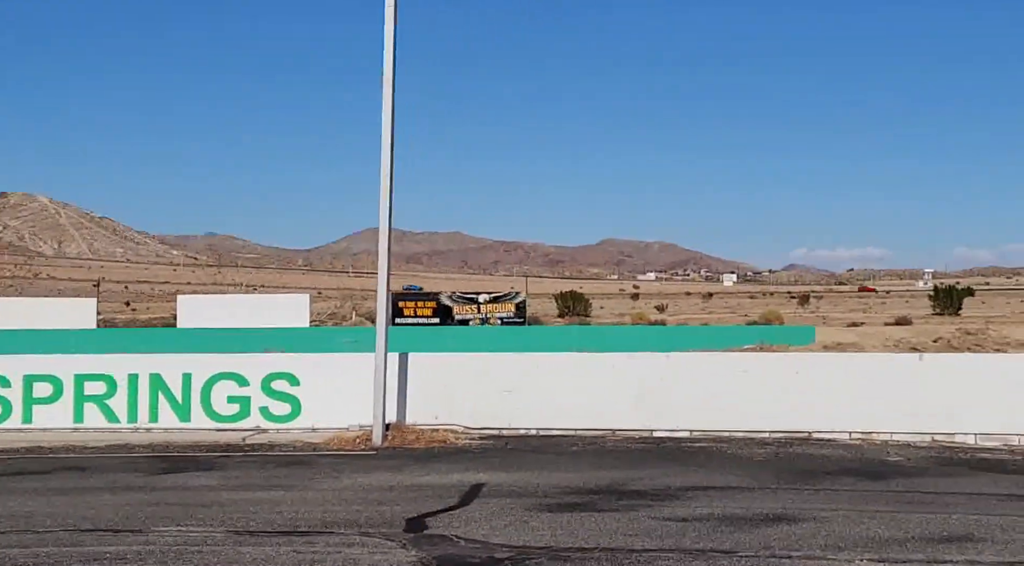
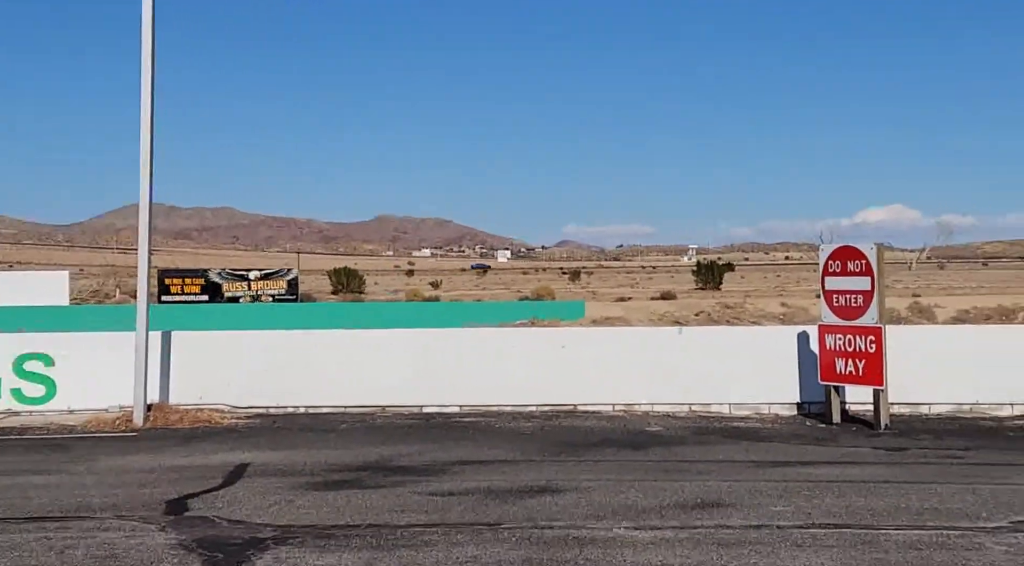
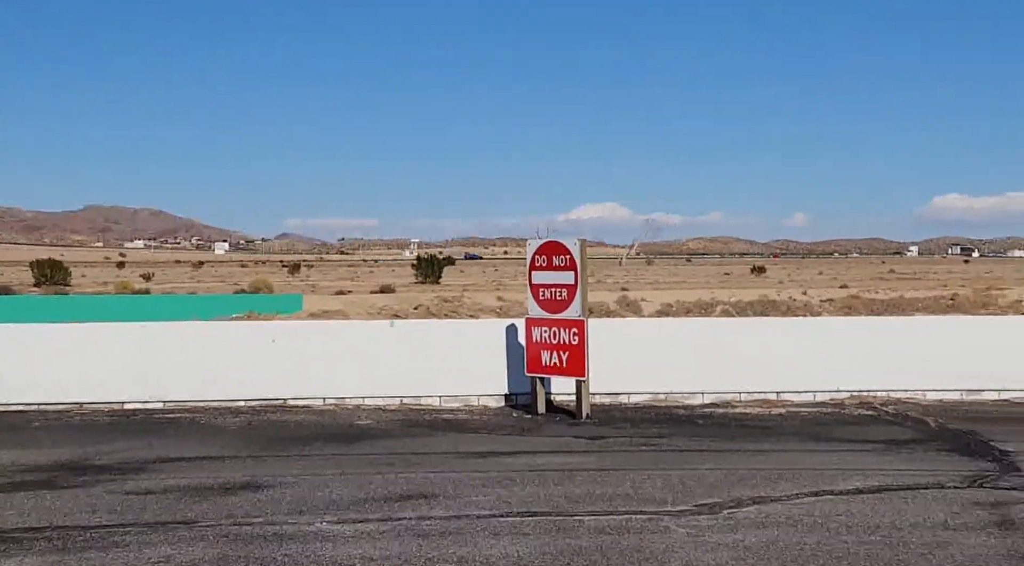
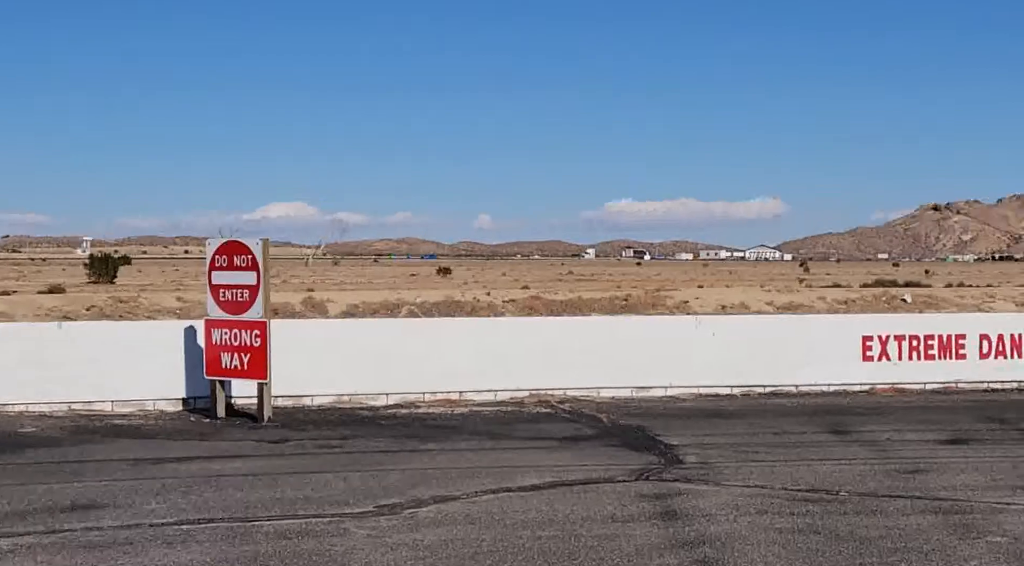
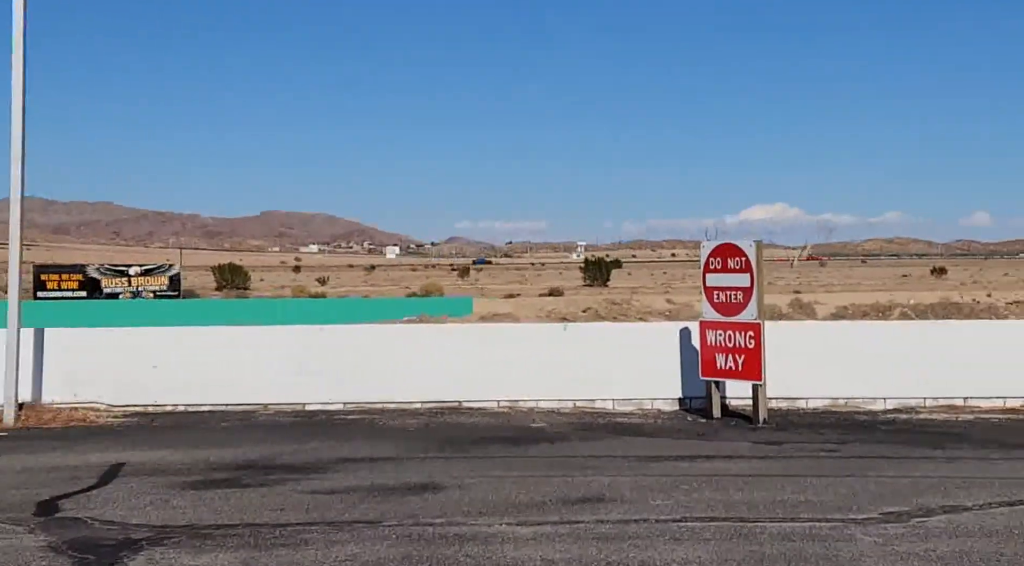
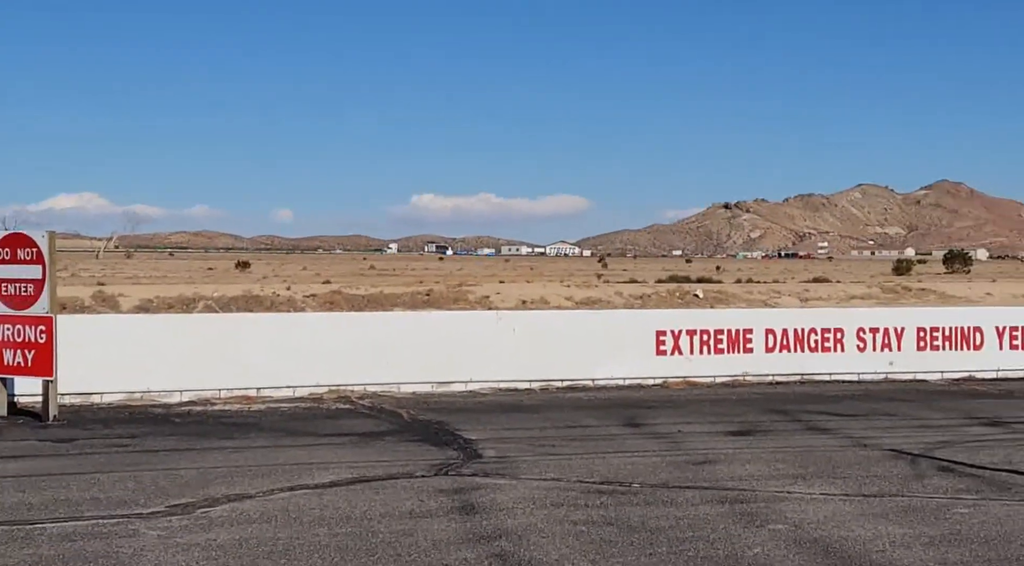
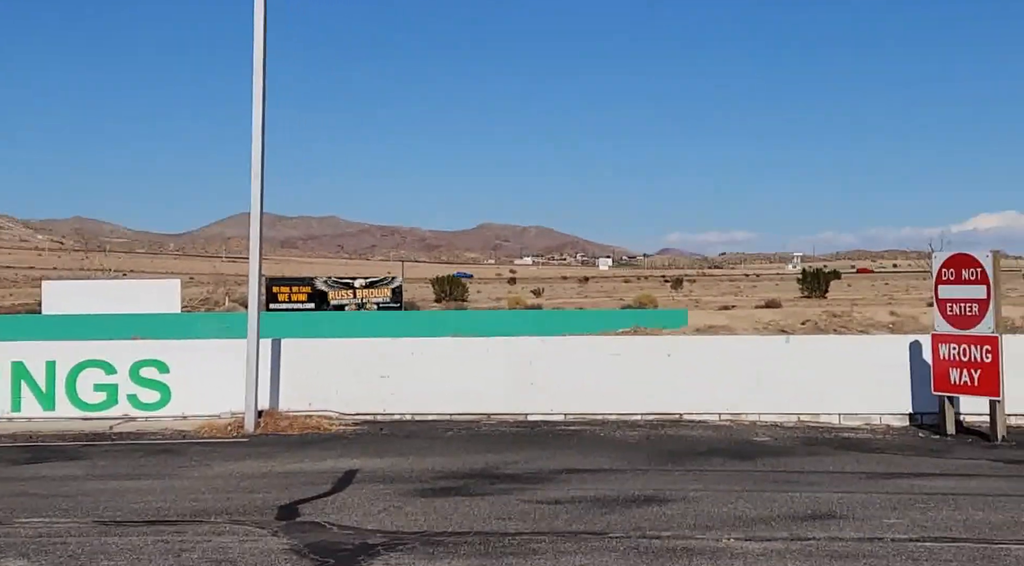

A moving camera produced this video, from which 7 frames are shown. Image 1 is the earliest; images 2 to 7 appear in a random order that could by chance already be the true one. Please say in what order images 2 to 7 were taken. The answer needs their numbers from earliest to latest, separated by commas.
7, 2, 5, 3, 4, 6
